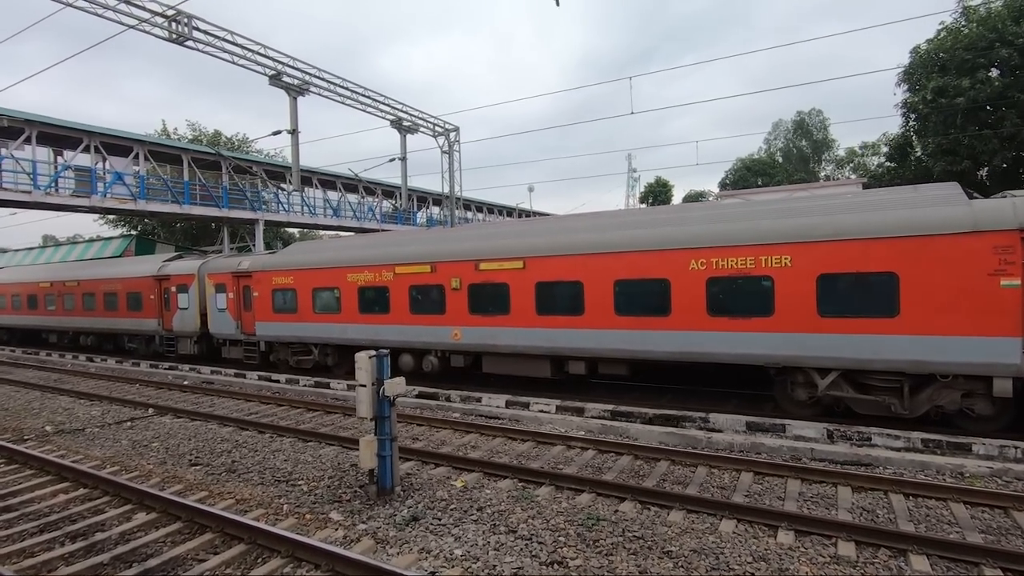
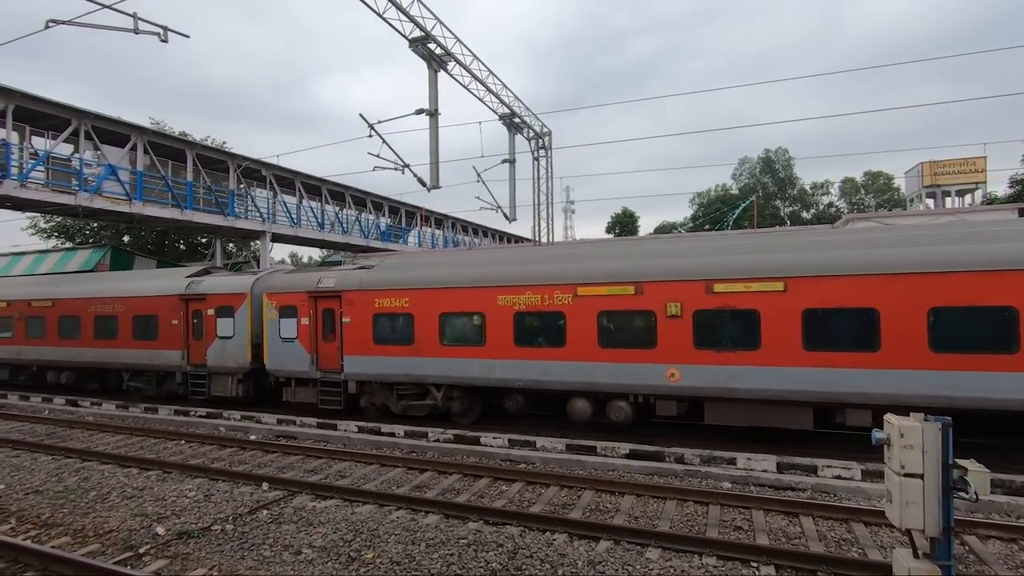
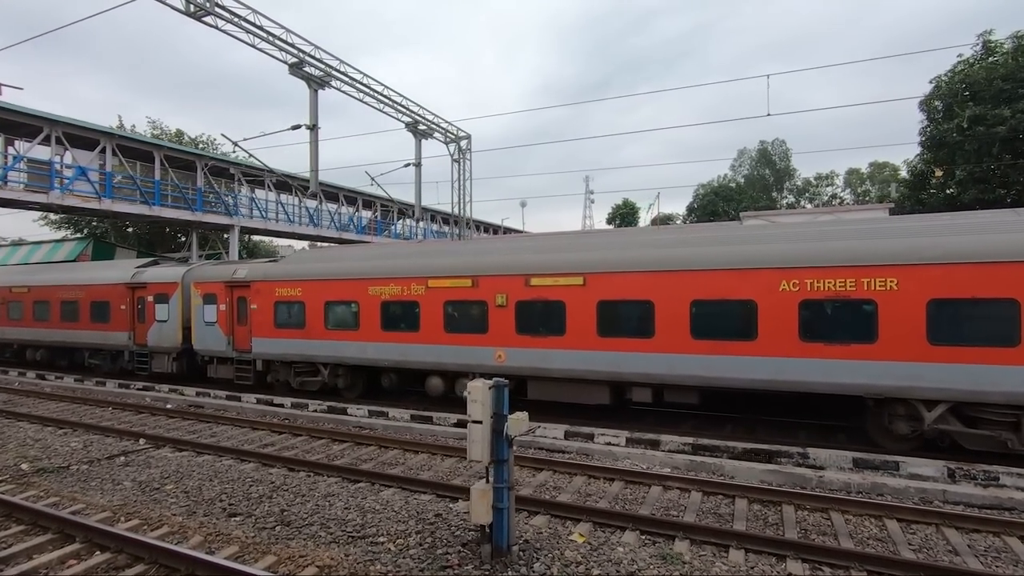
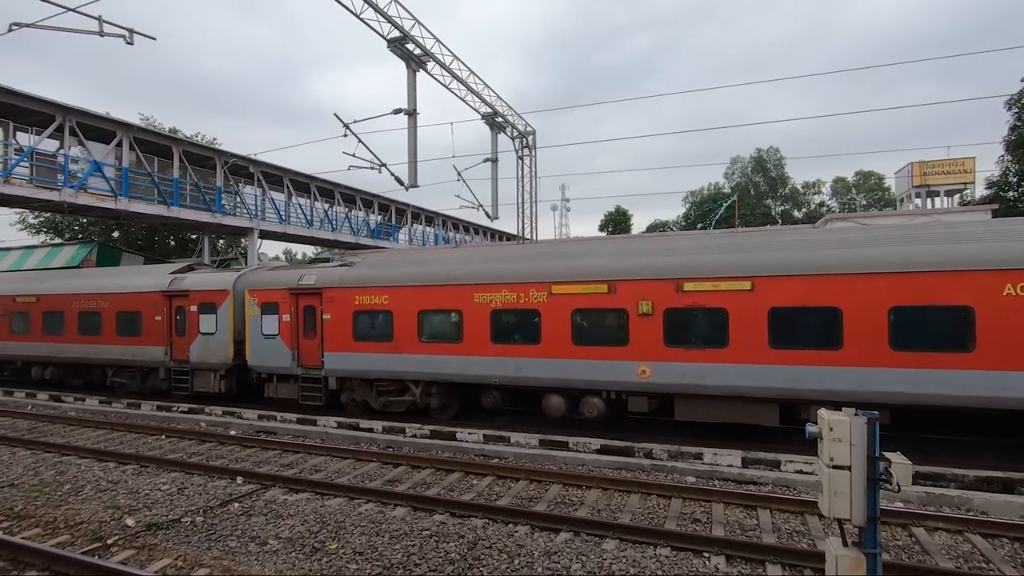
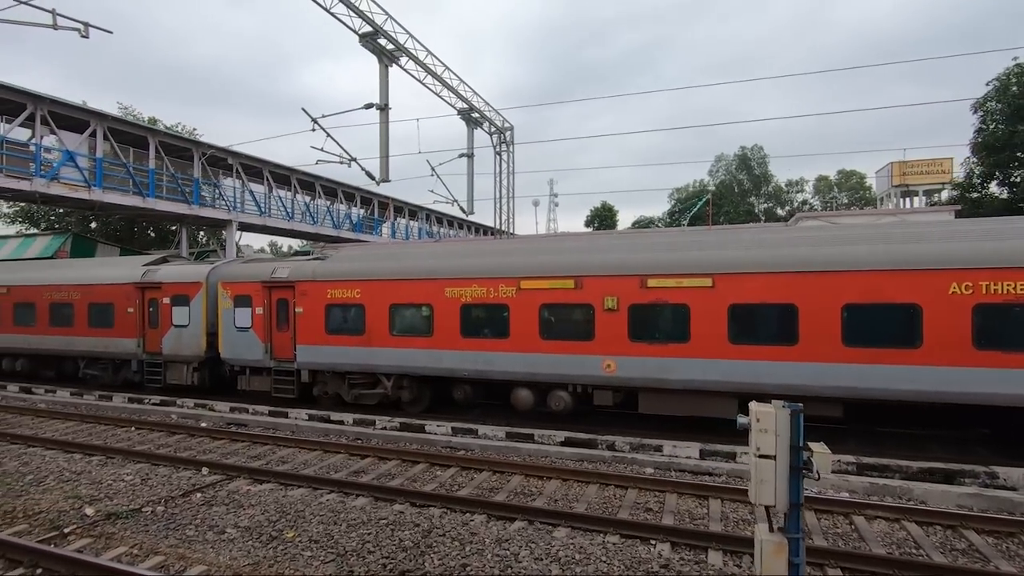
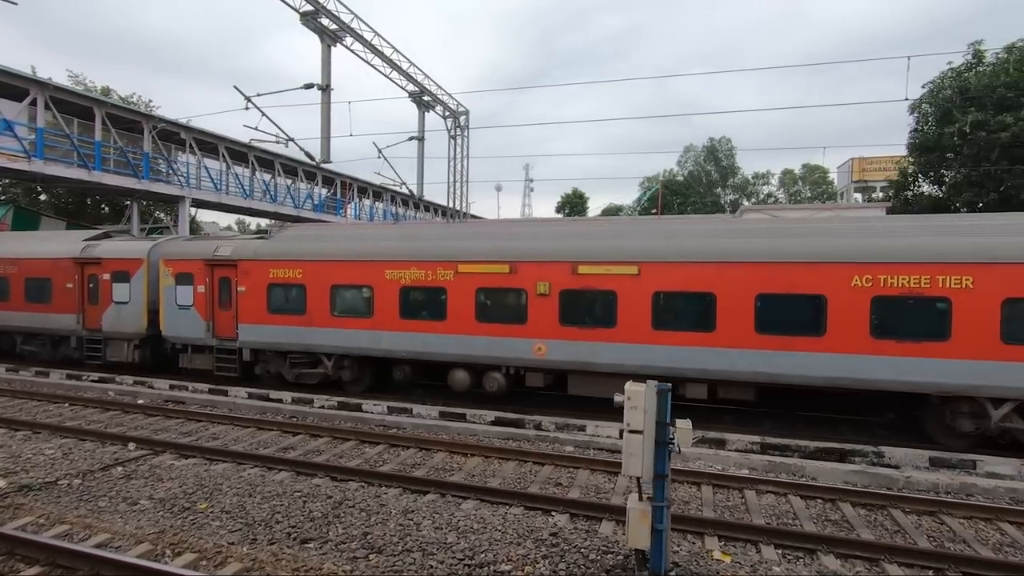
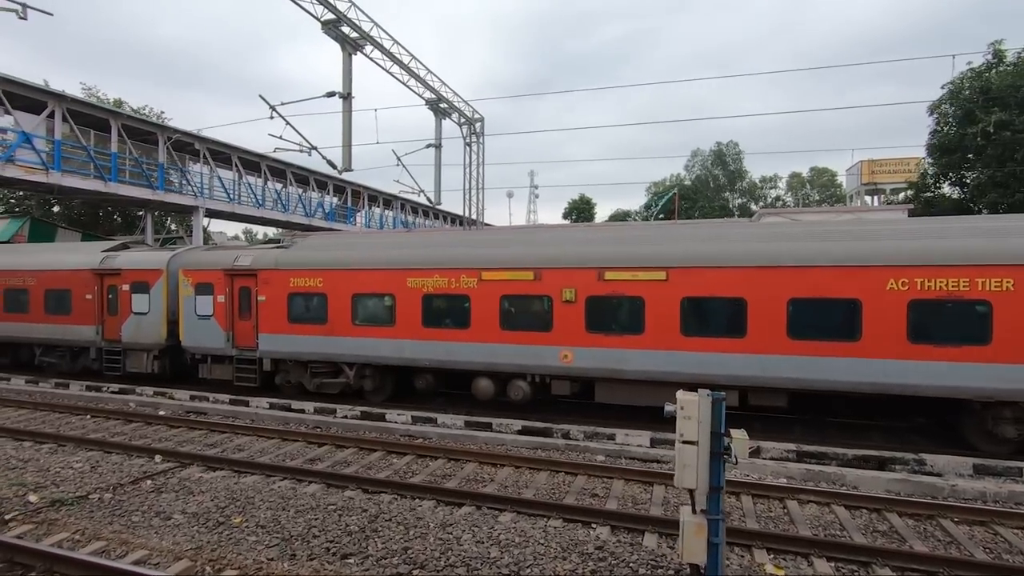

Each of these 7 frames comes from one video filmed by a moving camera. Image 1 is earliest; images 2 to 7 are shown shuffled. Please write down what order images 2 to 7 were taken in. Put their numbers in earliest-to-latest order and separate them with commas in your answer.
3, 6, 7, 5, 4, 2
